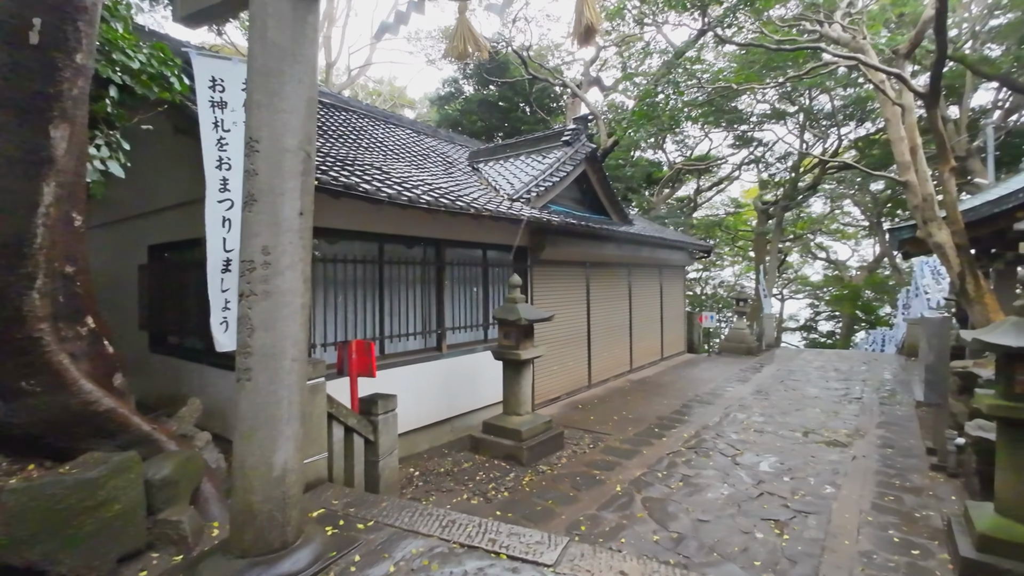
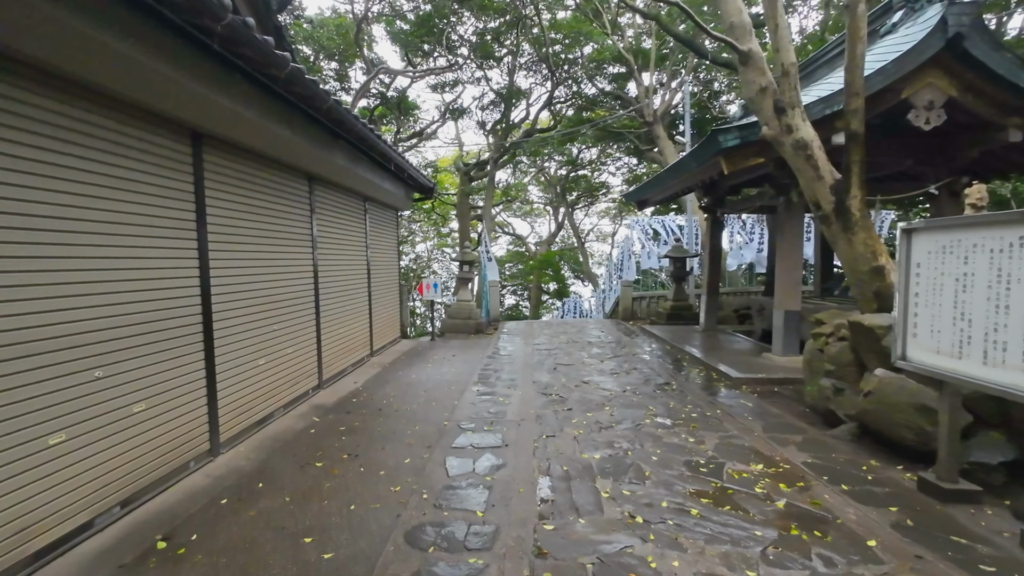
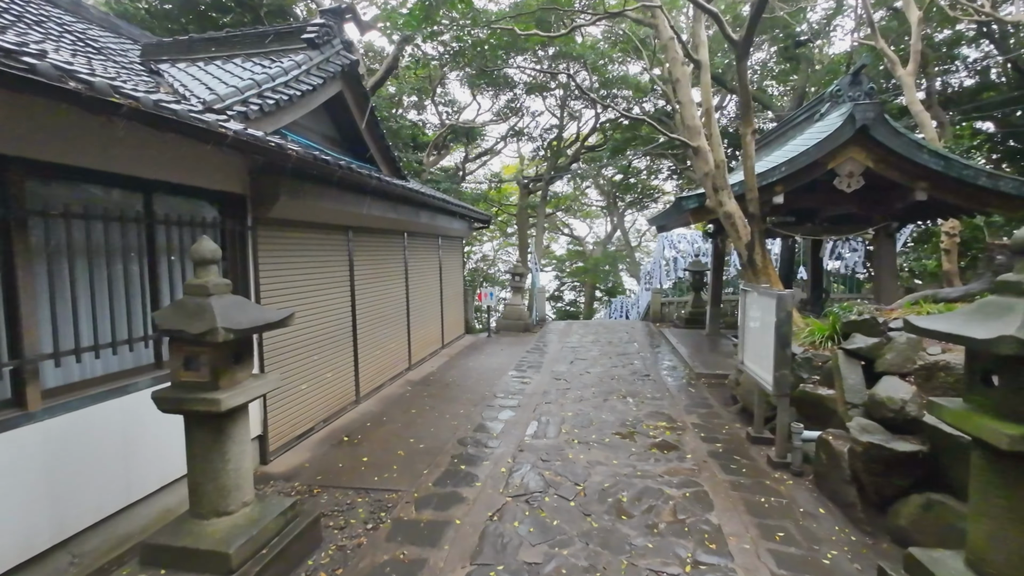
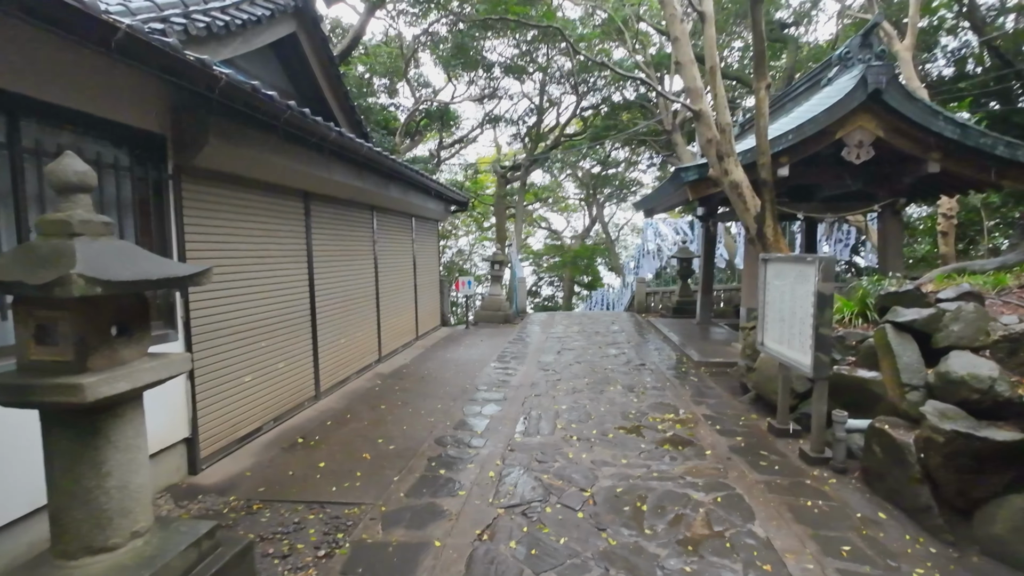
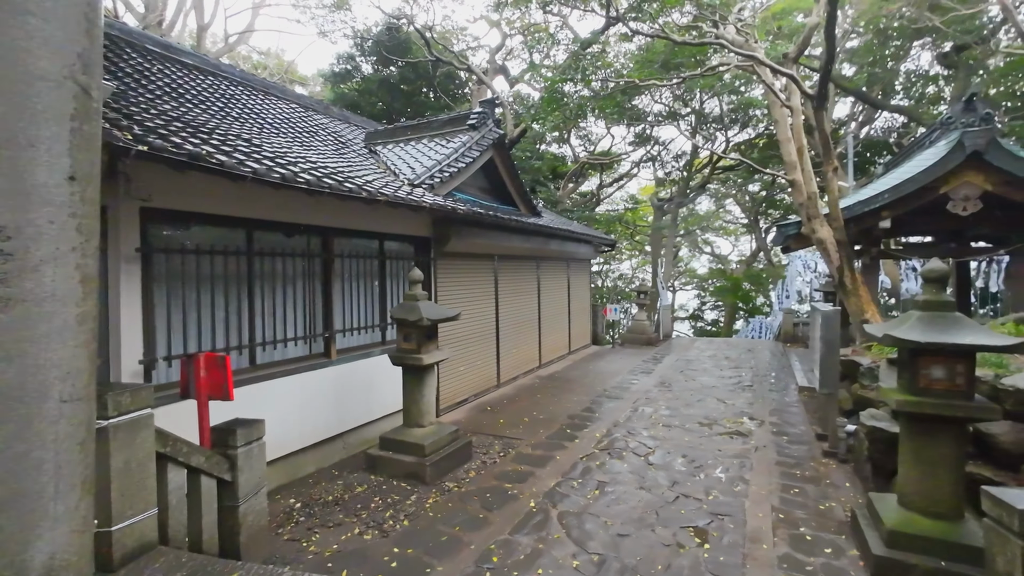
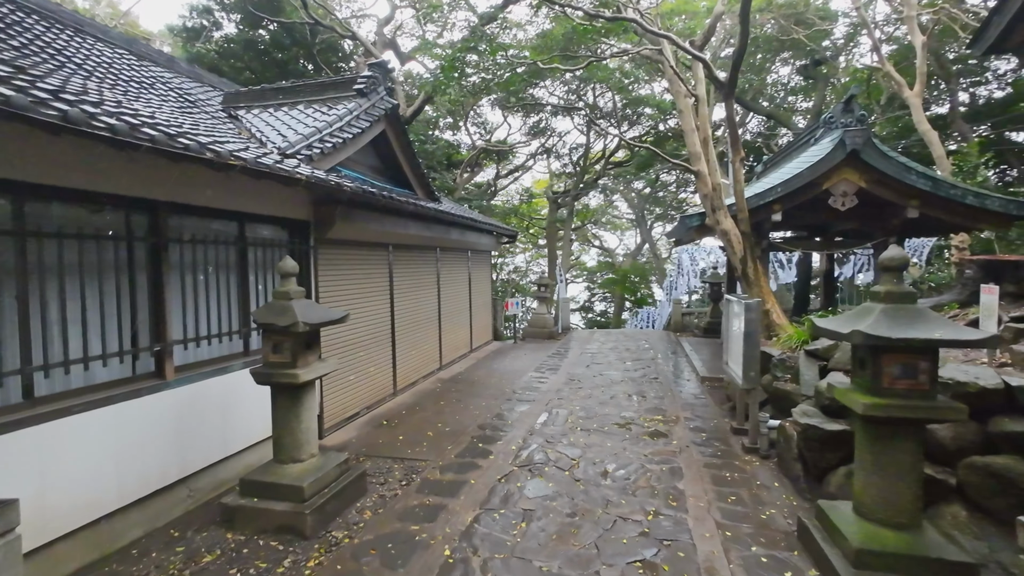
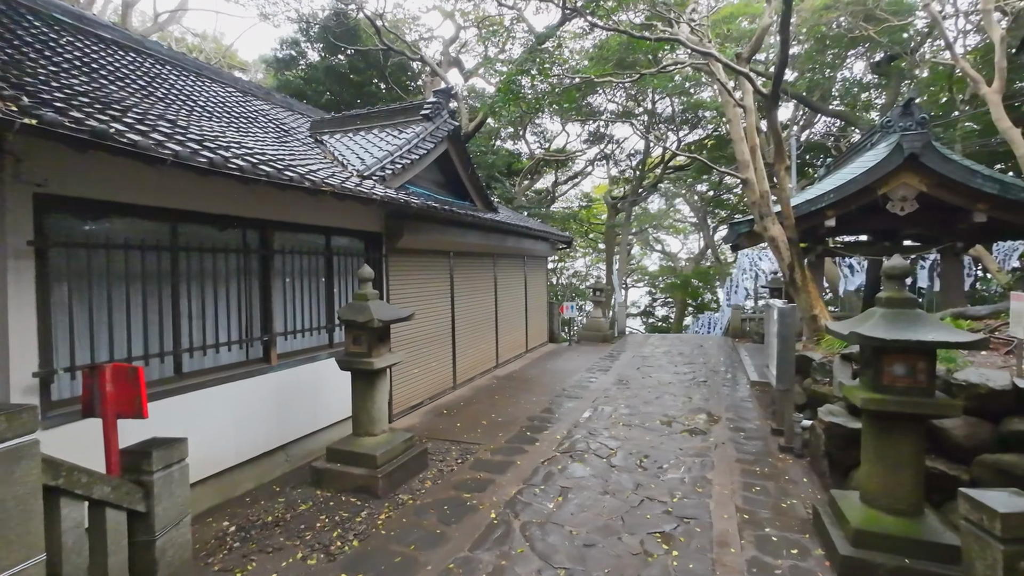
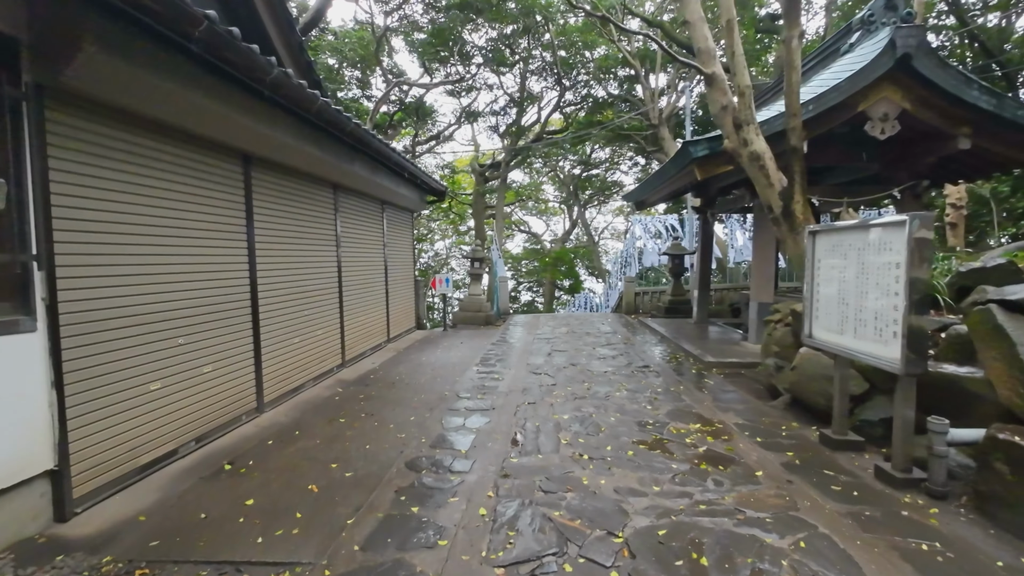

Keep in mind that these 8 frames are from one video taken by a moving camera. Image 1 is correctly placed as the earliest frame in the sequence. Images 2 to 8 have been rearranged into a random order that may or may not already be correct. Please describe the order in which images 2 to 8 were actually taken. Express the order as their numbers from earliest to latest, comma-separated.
5, 7, 6, 3, 4, 8, 2
